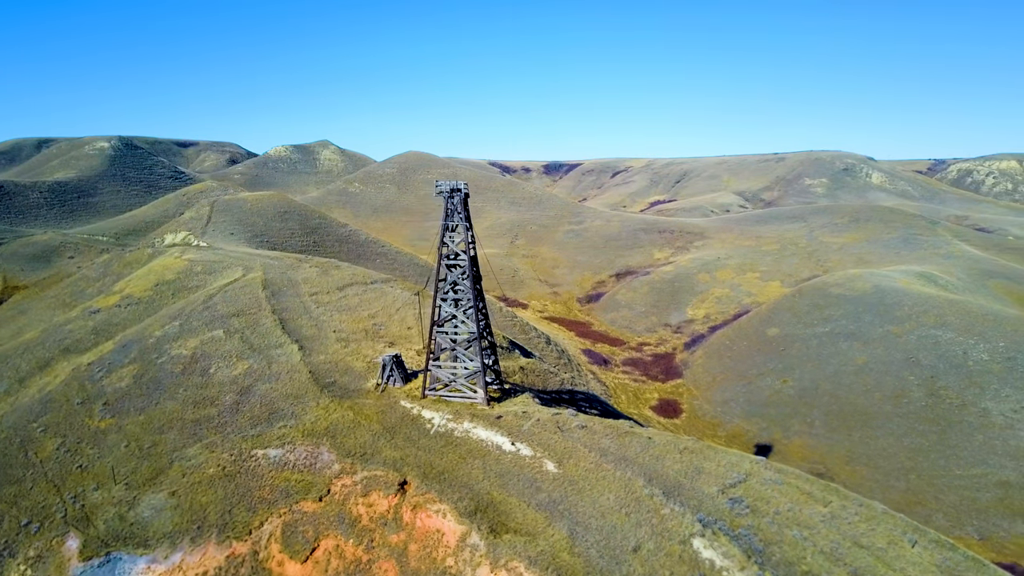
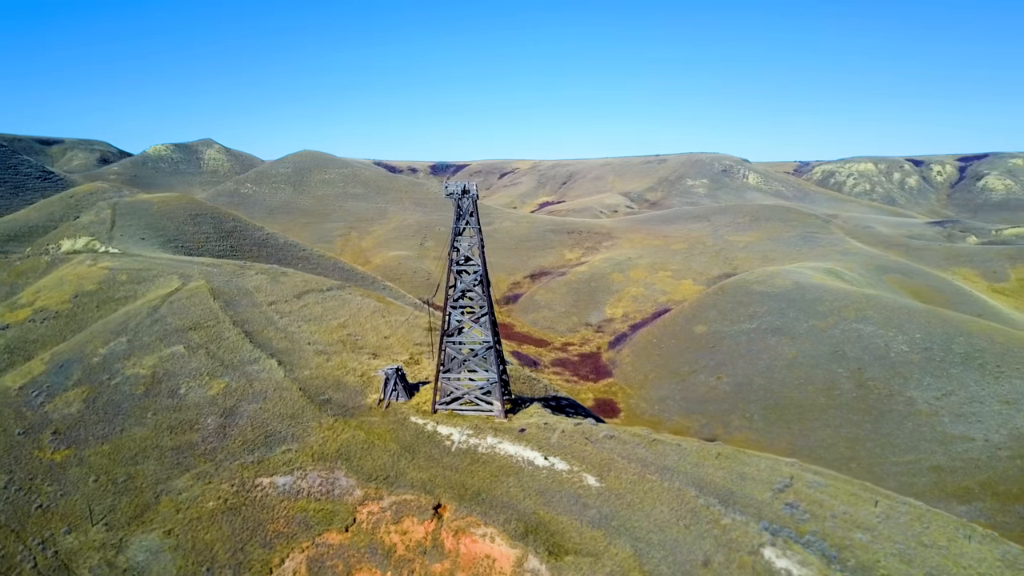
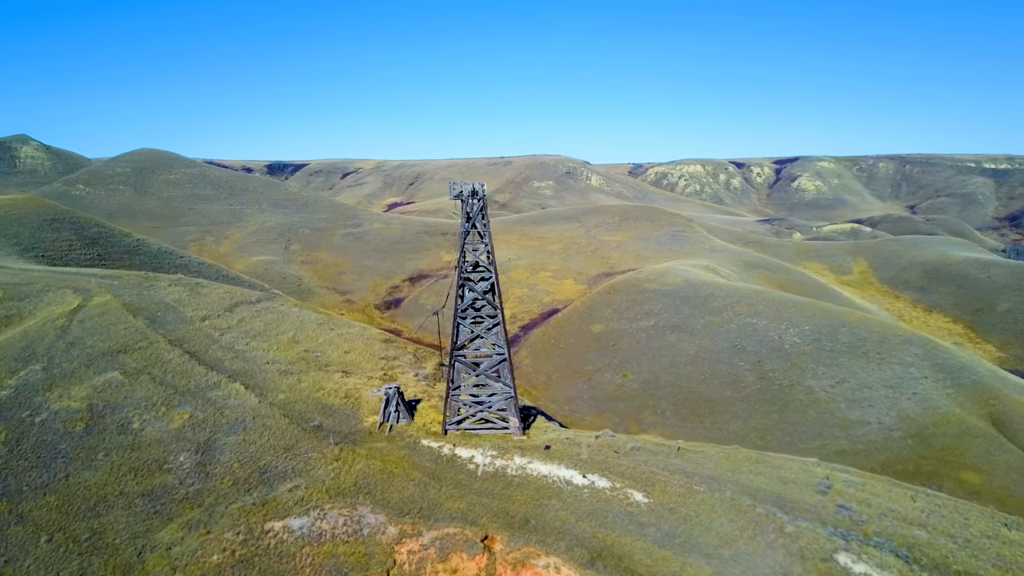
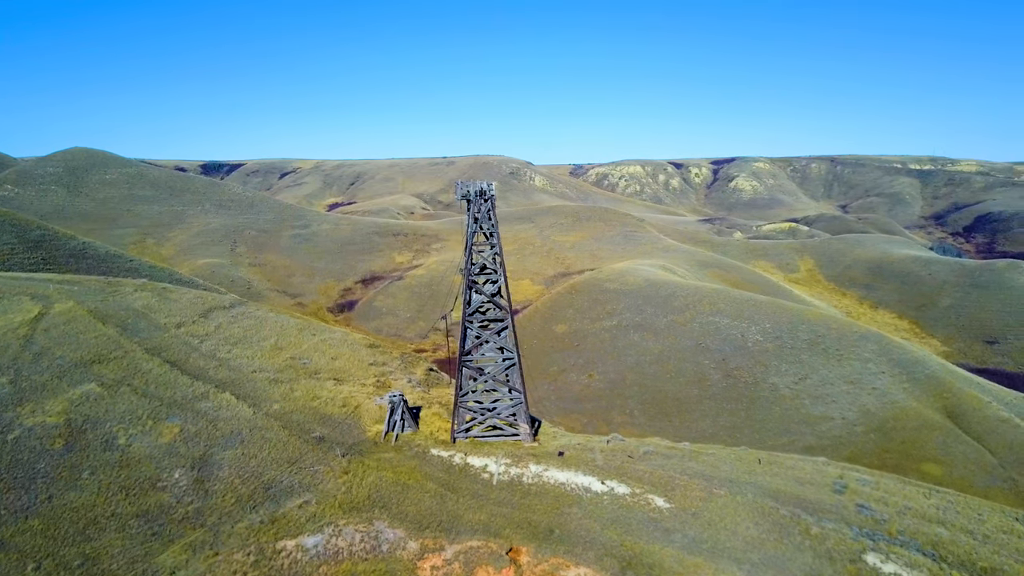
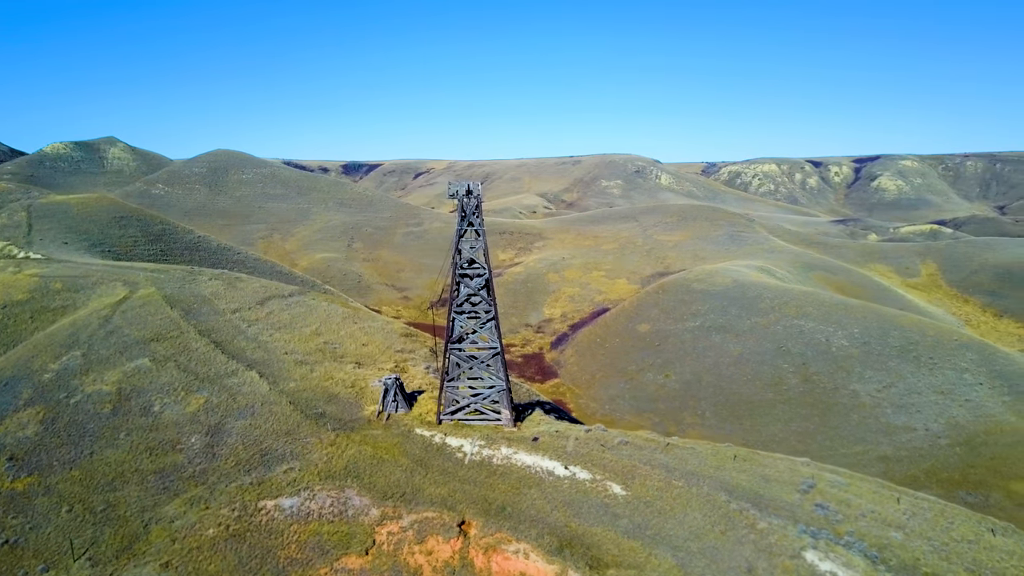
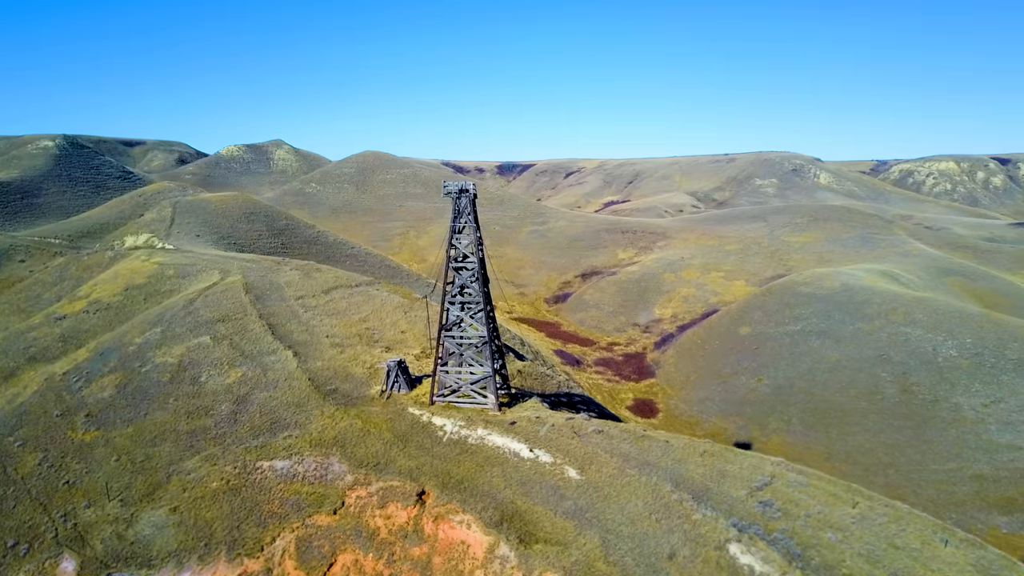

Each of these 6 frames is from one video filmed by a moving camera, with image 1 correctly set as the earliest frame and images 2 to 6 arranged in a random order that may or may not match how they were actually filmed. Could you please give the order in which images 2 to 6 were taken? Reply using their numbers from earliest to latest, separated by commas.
6, 2, 5, 3, 4
